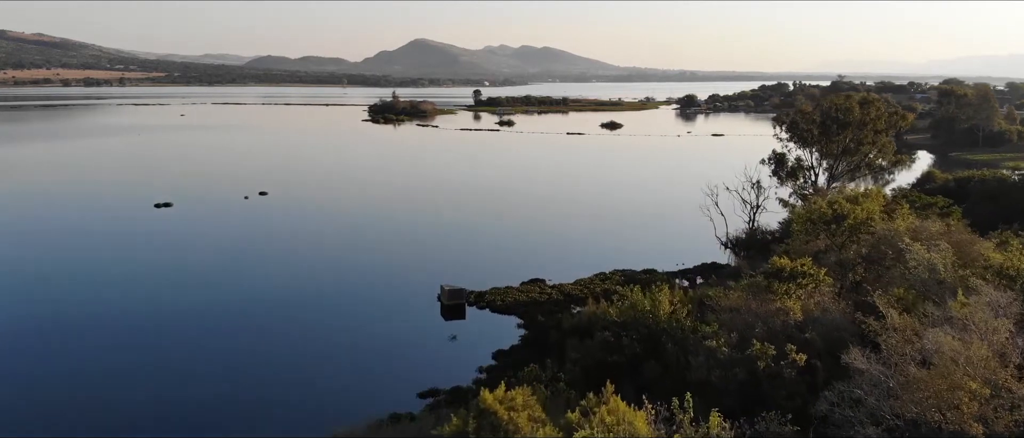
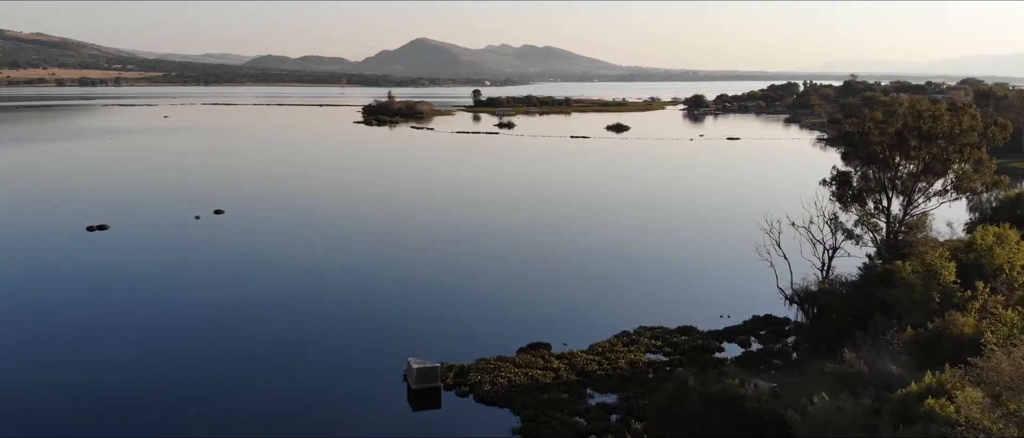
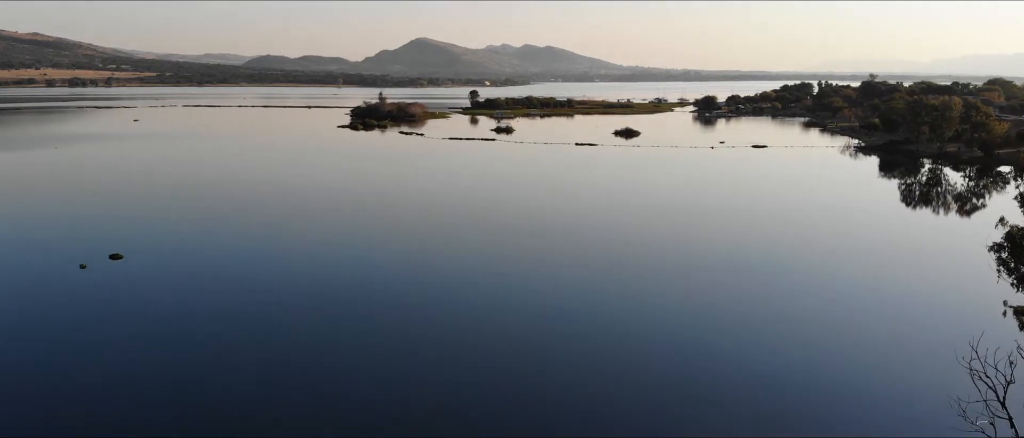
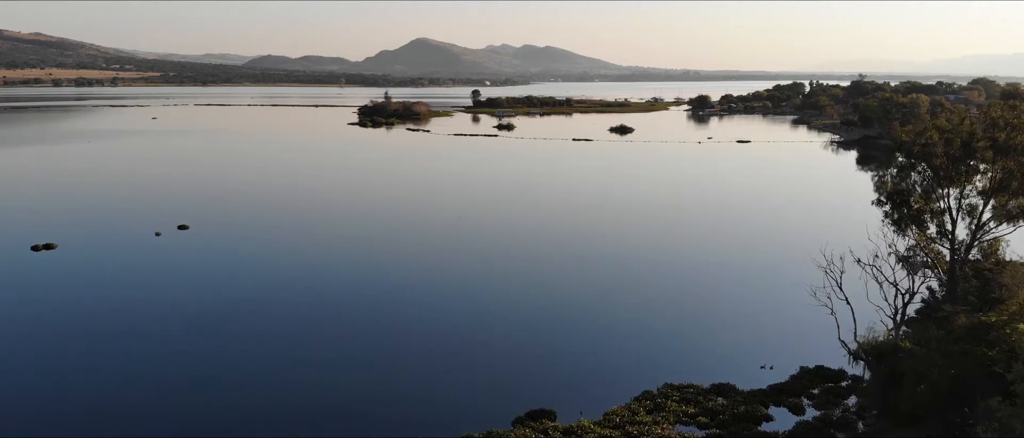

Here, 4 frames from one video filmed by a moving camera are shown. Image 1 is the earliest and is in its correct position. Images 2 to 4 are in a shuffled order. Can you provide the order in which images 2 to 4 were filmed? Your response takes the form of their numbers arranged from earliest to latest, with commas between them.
2, 4, 3
